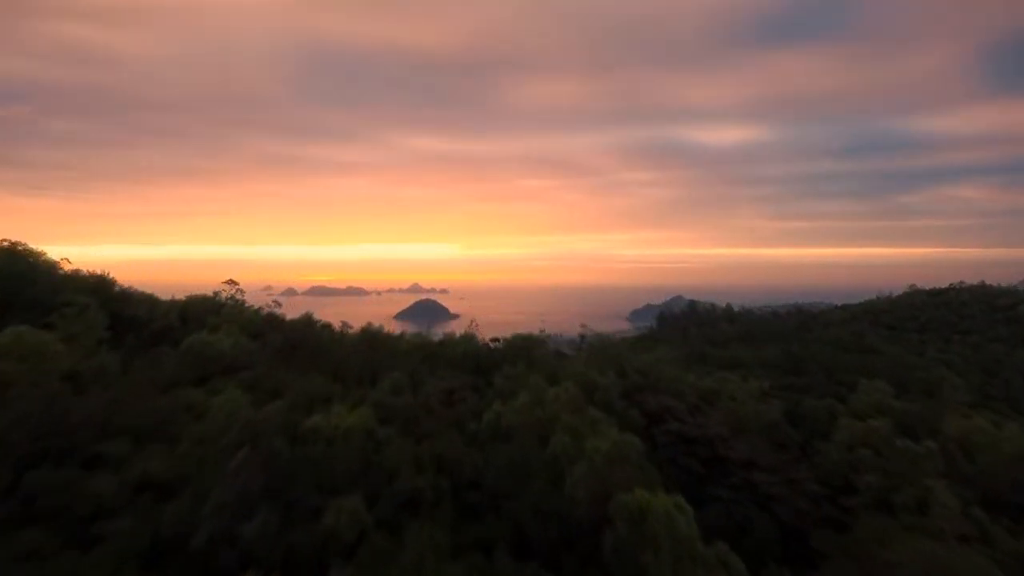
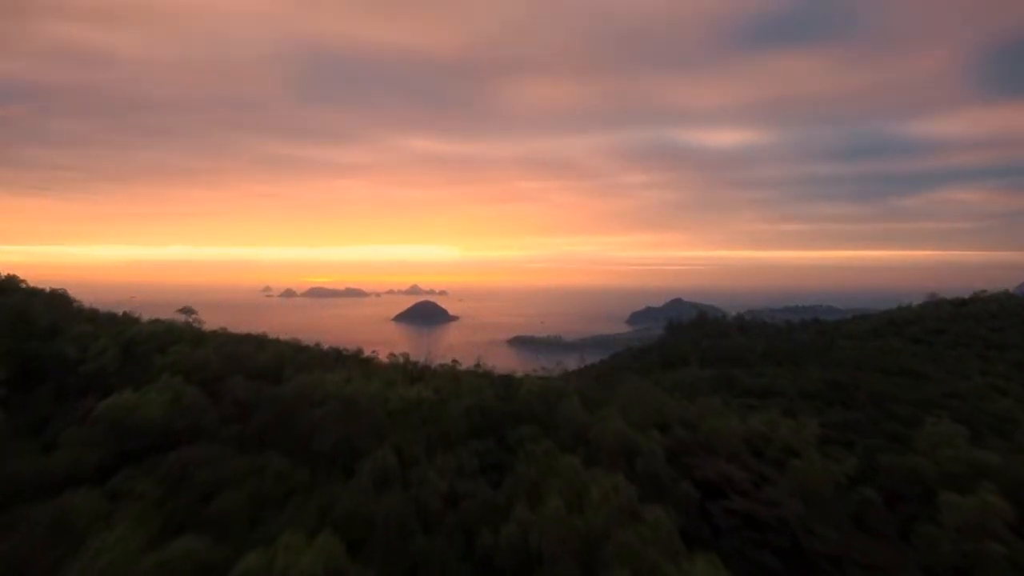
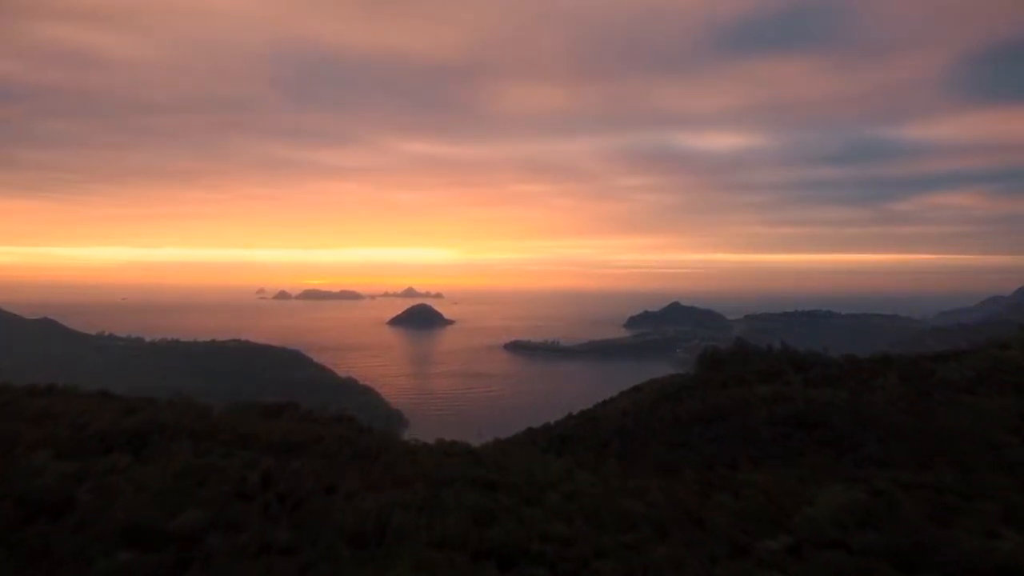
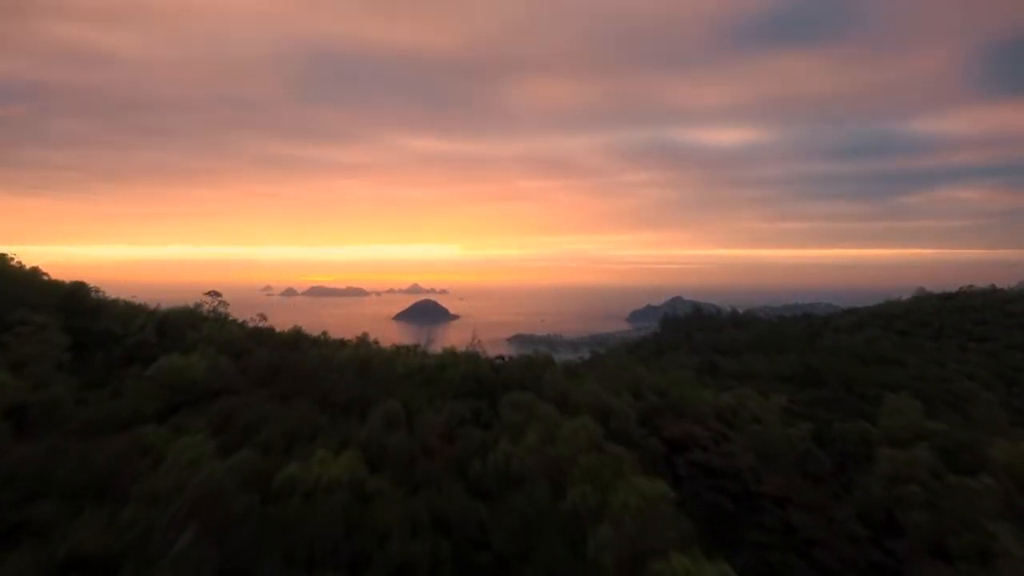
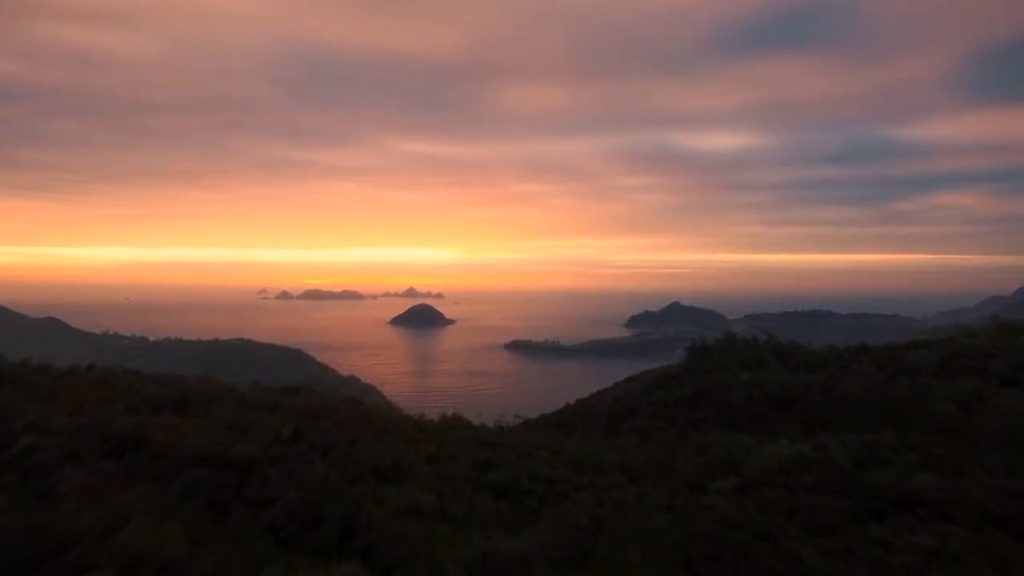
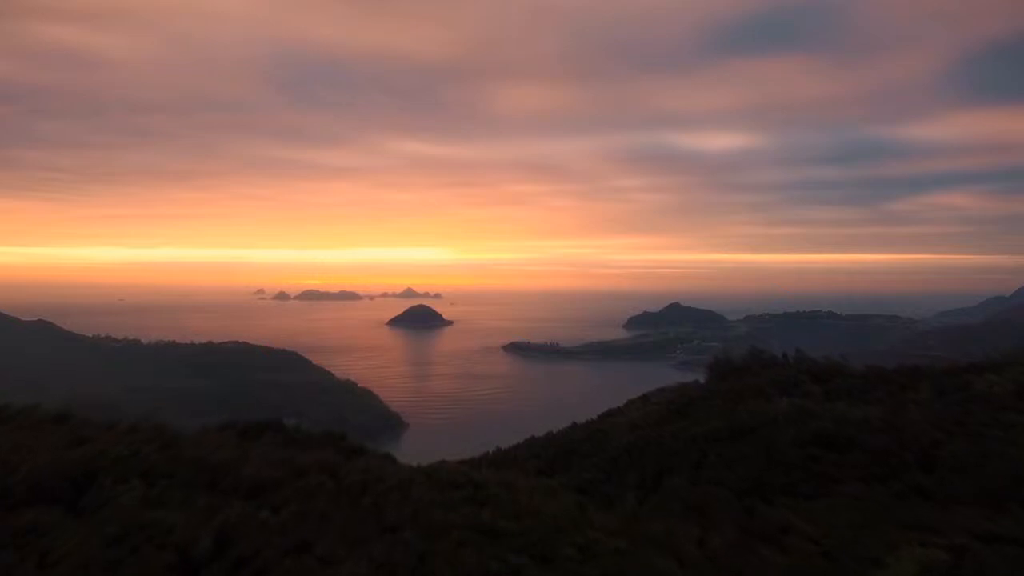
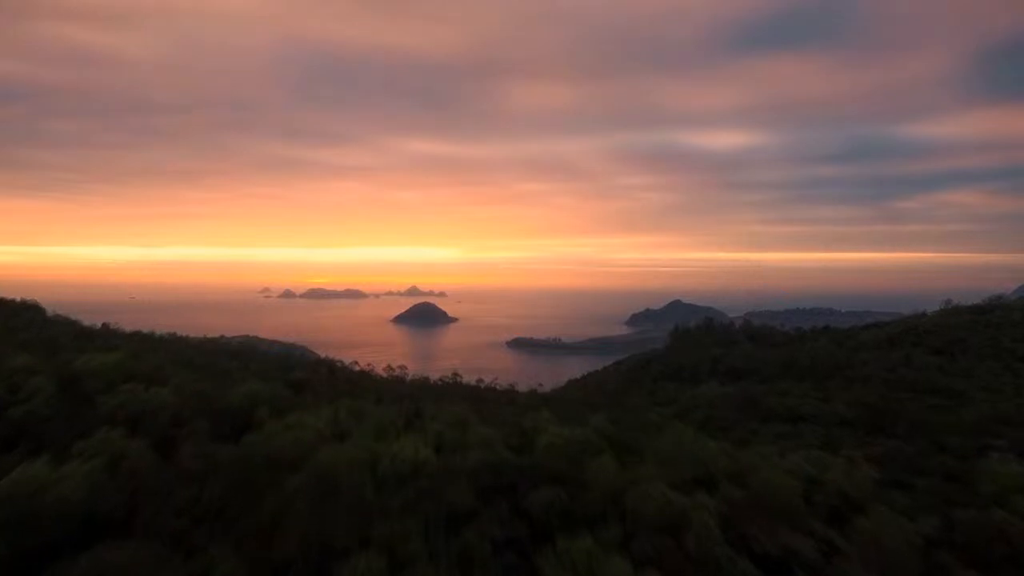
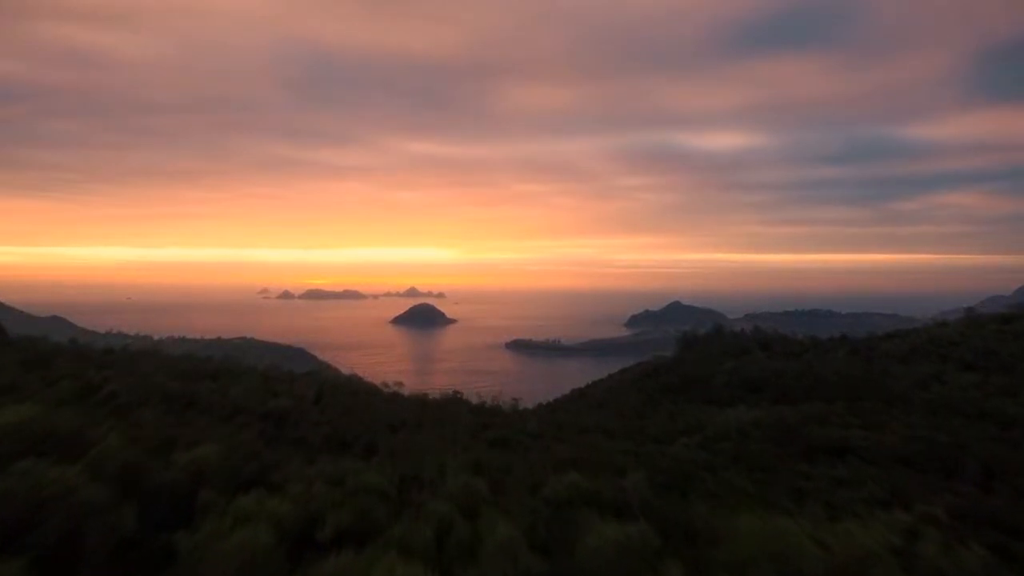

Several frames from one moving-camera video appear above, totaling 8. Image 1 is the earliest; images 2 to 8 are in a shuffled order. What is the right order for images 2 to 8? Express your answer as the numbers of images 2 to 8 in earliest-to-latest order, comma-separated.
4, 2, 7, 8, 5, 3, 6
